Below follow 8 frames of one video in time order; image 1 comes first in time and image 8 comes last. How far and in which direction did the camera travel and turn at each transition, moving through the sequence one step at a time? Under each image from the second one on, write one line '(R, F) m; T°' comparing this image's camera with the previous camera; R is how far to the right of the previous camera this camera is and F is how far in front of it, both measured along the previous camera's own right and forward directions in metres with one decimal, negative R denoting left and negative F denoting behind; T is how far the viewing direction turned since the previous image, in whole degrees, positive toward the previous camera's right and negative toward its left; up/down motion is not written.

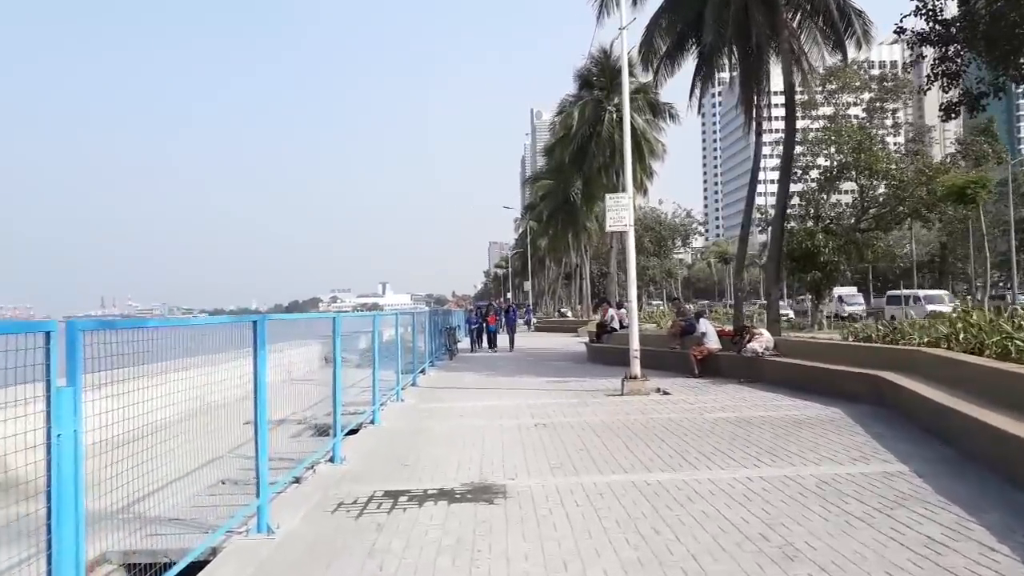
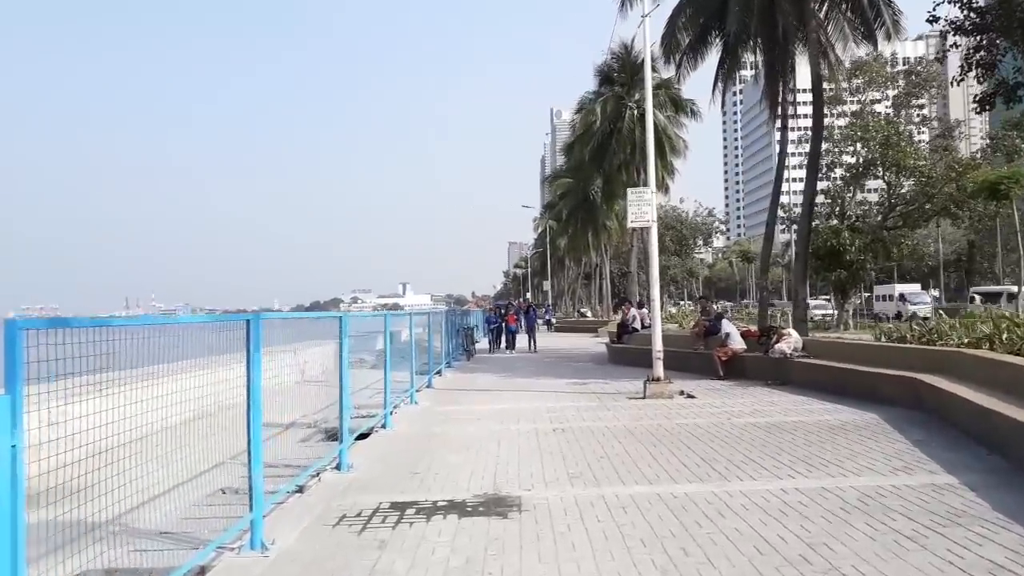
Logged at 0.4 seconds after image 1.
(0.0, +0.5) m; -1°
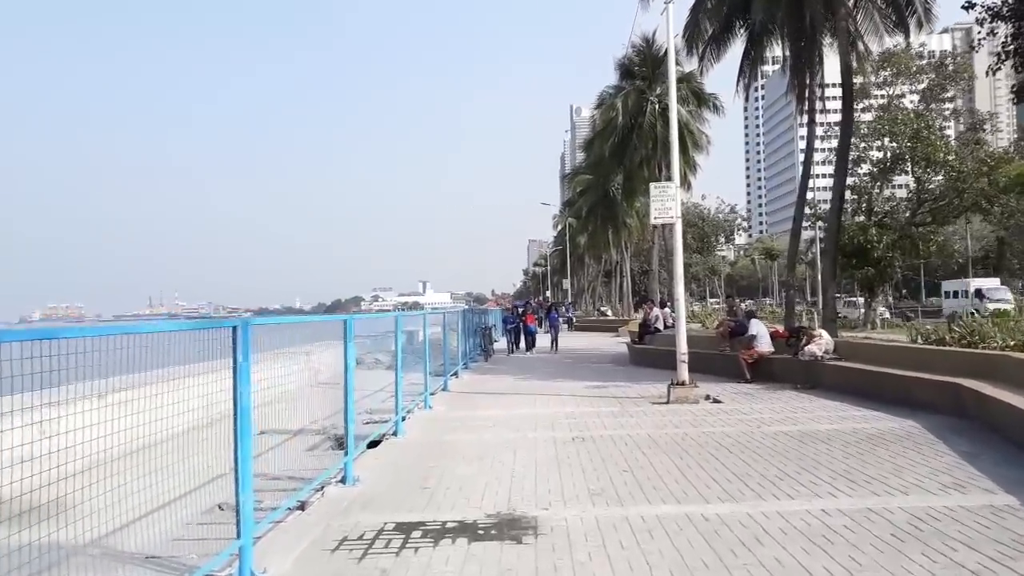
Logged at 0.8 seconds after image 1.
(0.0, +0.6) m; -1°
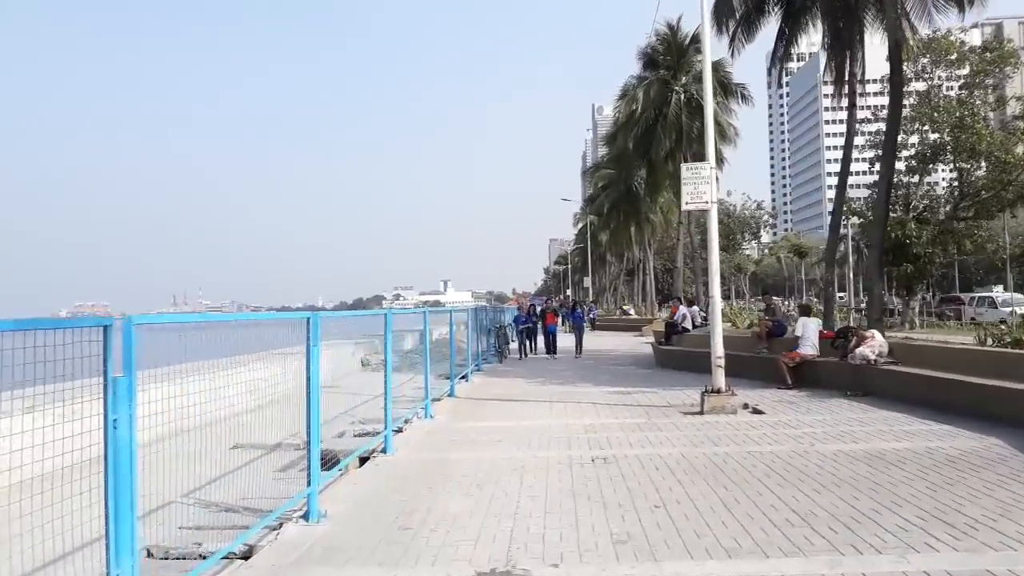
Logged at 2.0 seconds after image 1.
(+0.1, +1.6) m; -1°
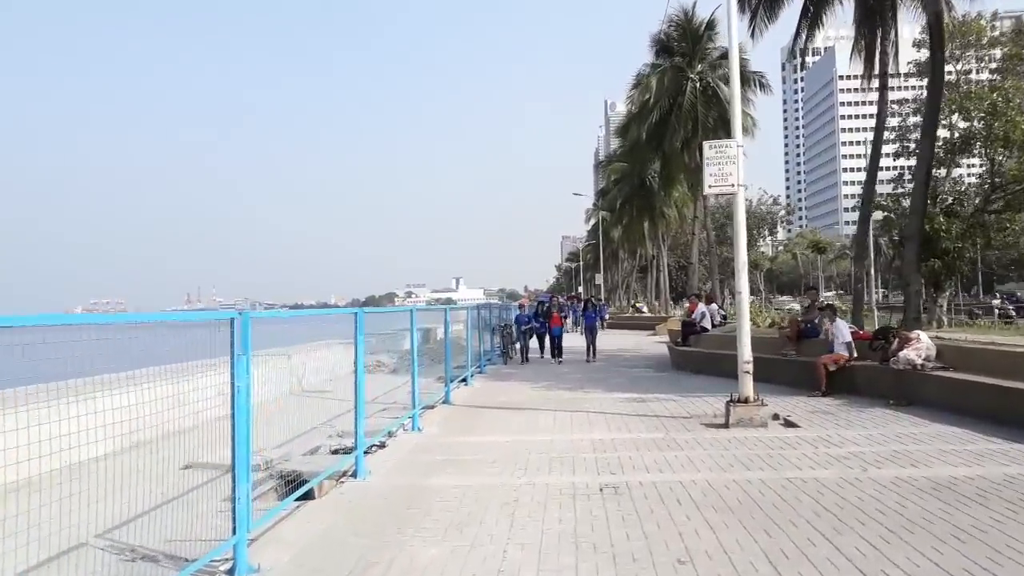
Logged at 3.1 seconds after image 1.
(+0.2, +1.4) m; -1°
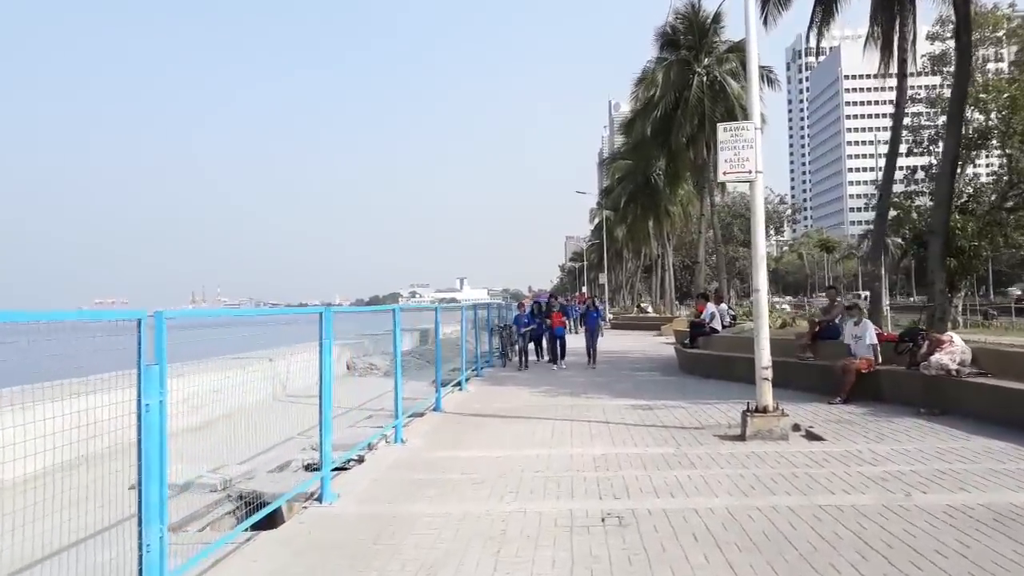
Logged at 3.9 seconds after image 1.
(+0.1, +1.0) m; 0°
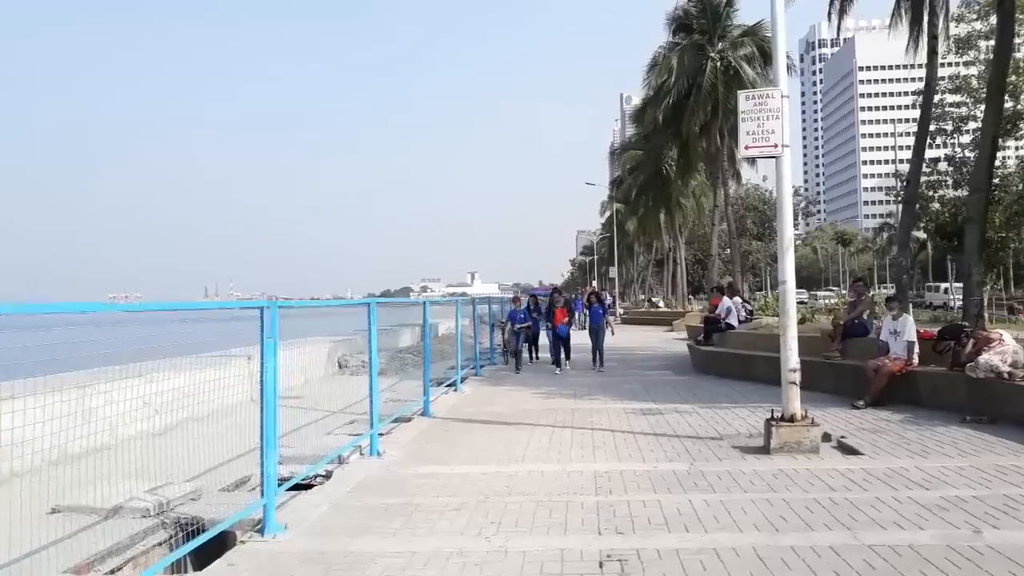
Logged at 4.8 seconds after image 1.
(+0.2, +1.2) m; -1°
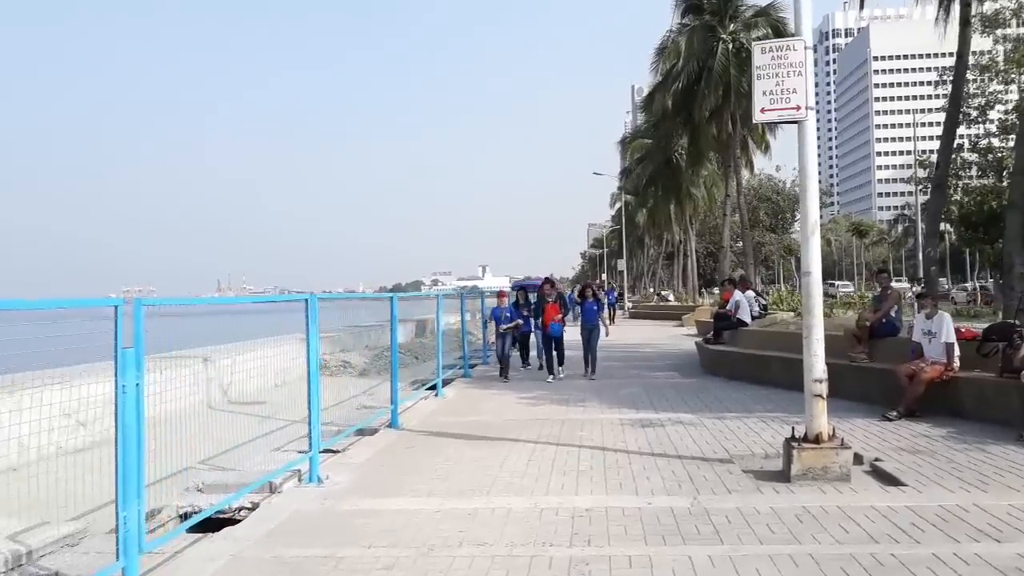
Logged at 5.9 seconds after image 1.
(+0.4, +1.4) m; -1°
